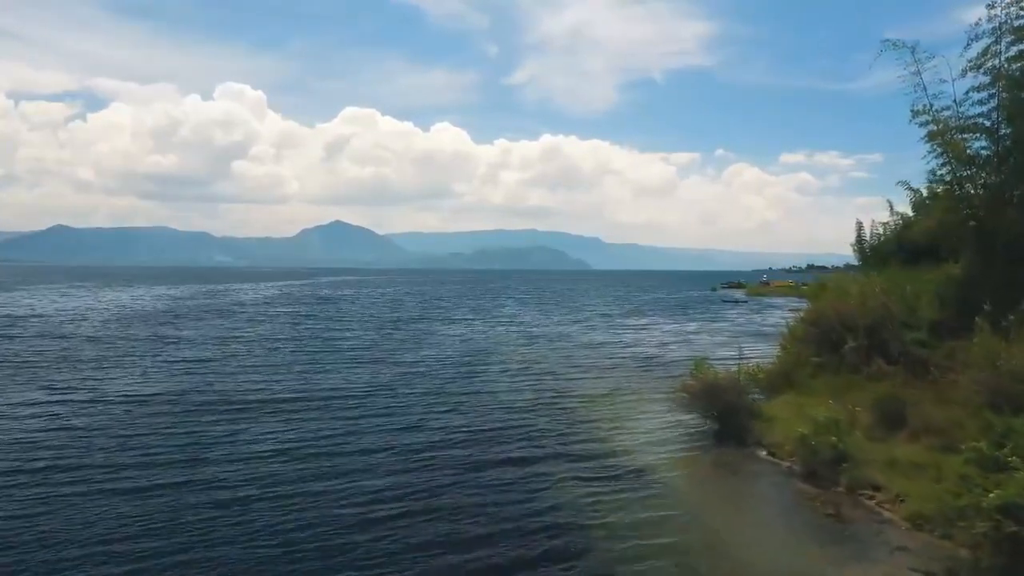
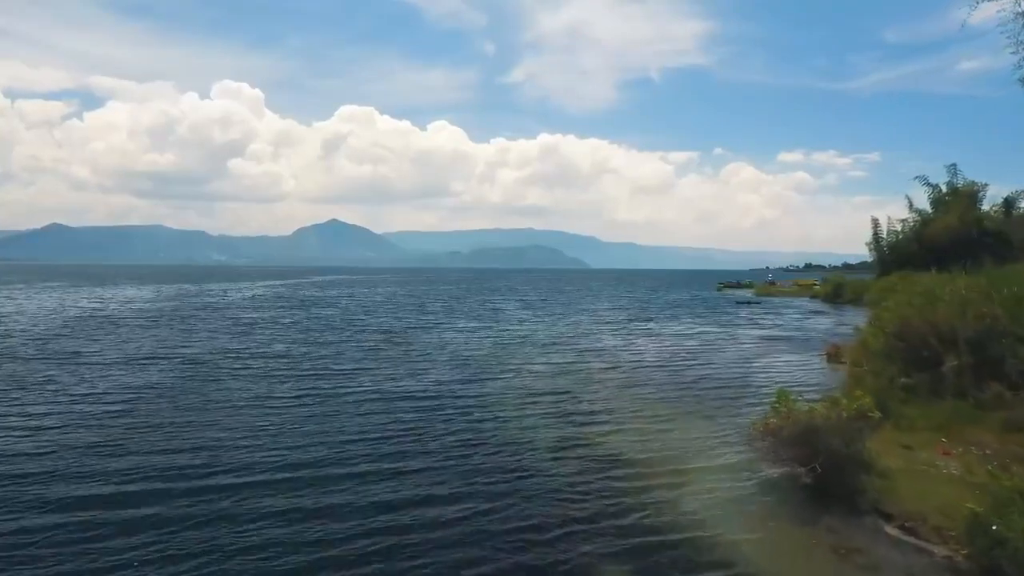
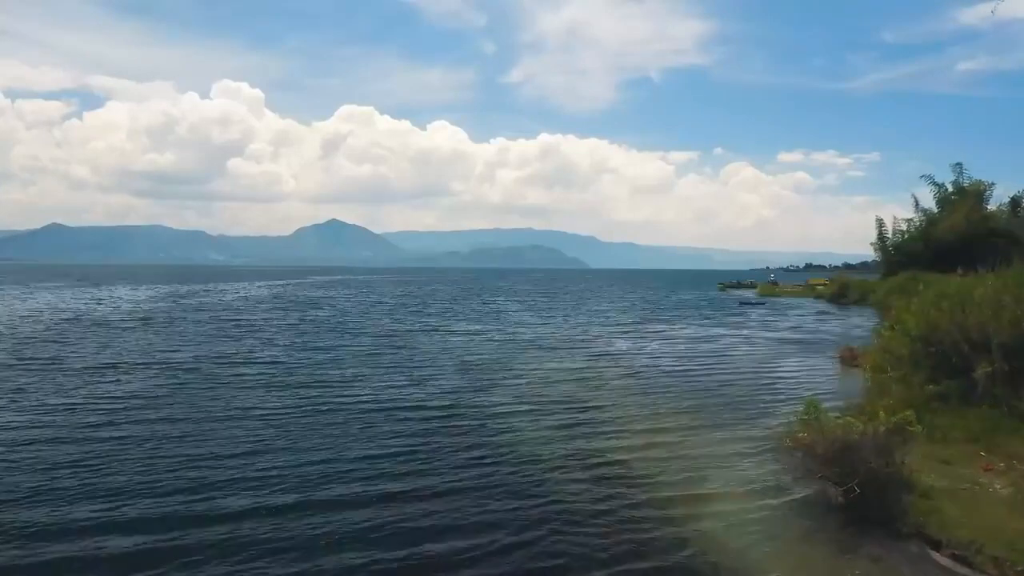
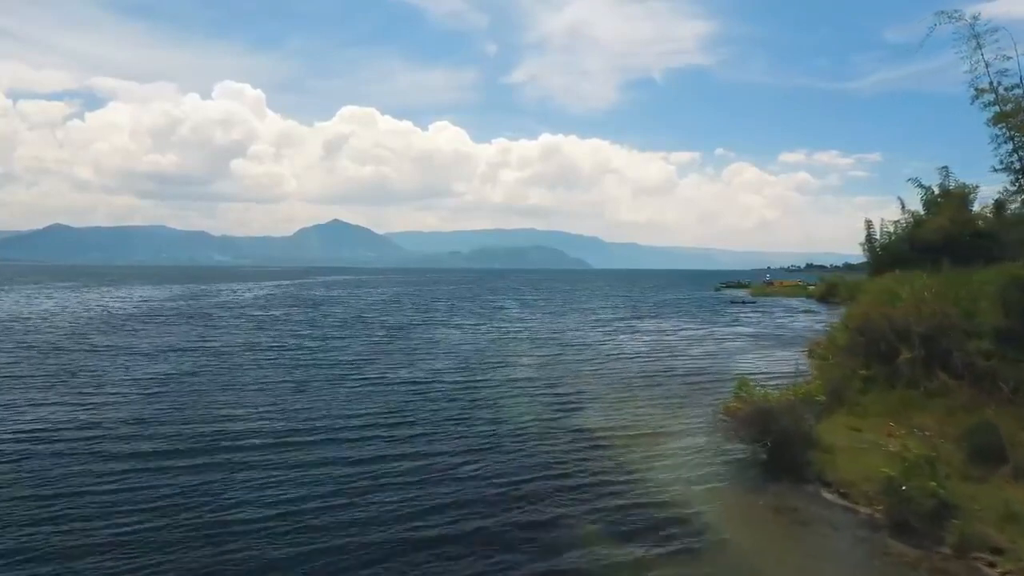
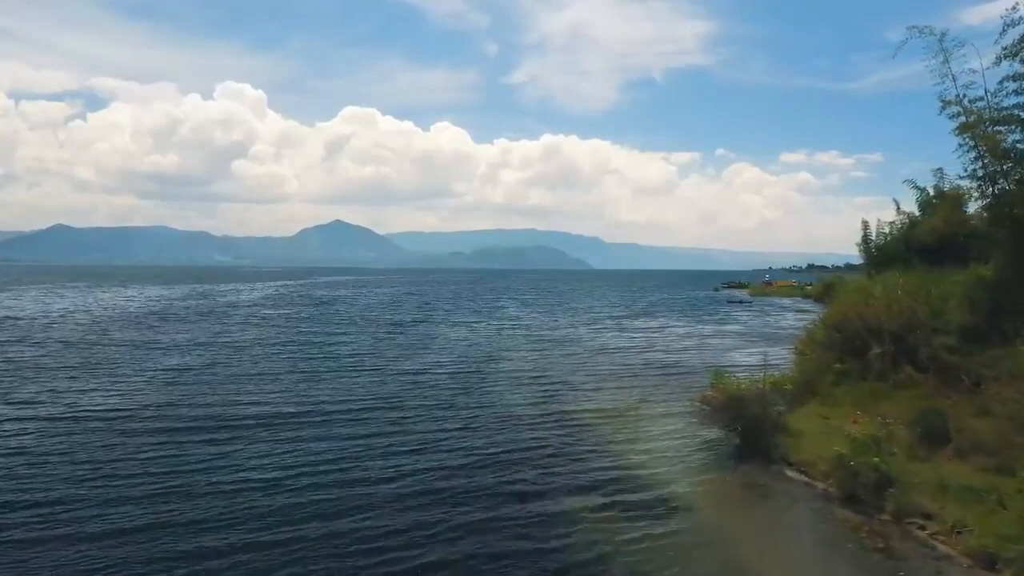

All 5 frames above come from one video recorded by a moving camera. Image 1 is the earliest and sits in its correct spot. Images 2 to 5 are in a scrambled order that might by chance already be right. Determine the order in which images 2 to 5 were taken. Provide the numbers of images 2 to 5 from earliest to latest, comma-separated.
5, 4, 2, 3
